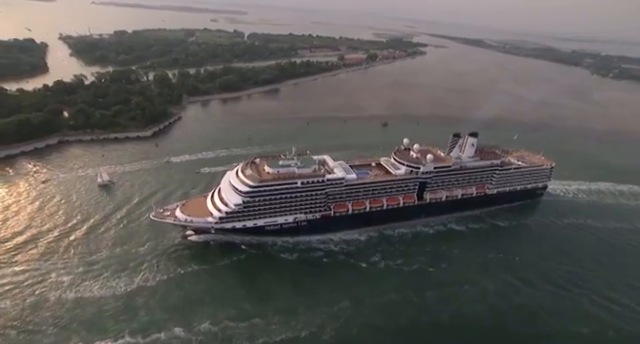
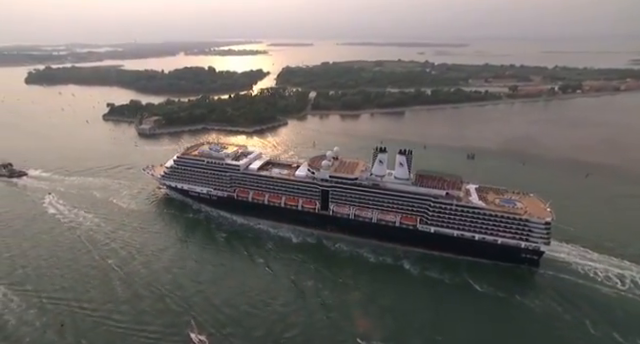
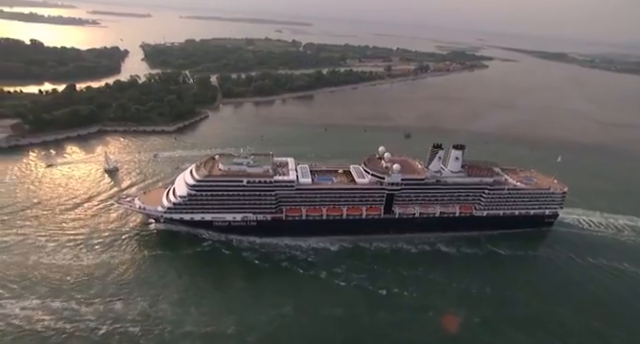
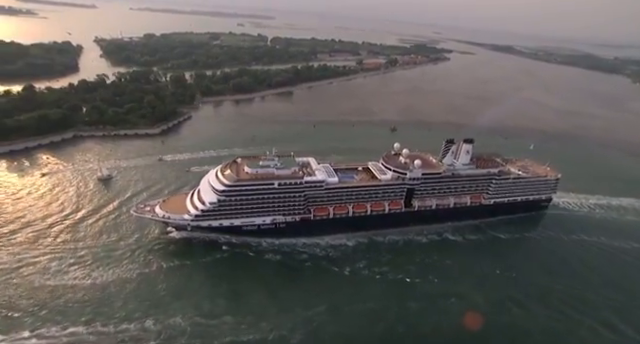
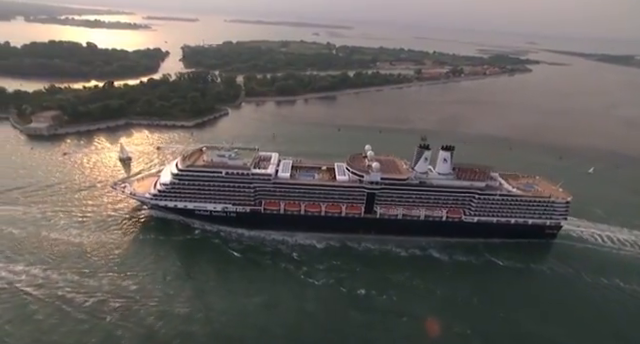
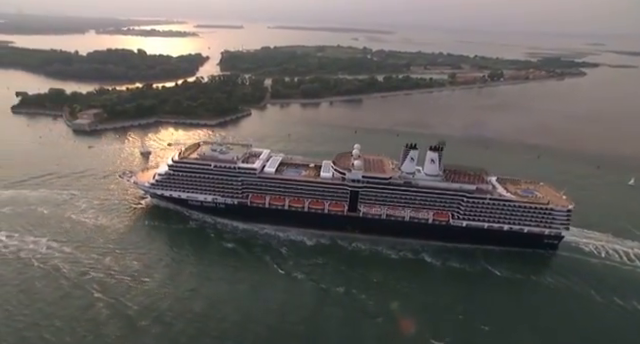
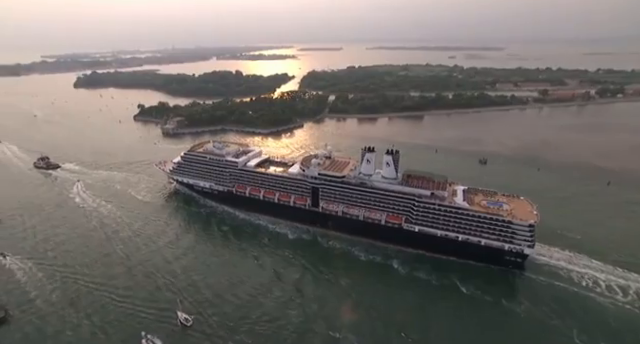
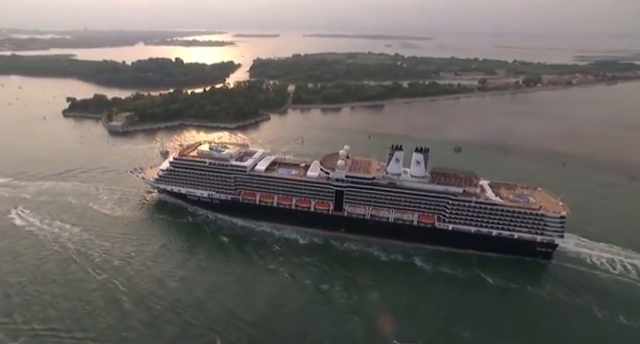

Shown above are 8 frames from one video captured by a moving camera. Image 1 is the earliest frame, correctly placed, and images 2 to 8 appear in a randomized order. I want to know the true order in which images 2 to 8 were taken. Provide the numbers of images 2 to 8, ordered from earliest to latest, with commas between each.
4, 3, 5, 6, 8, 2, 7
